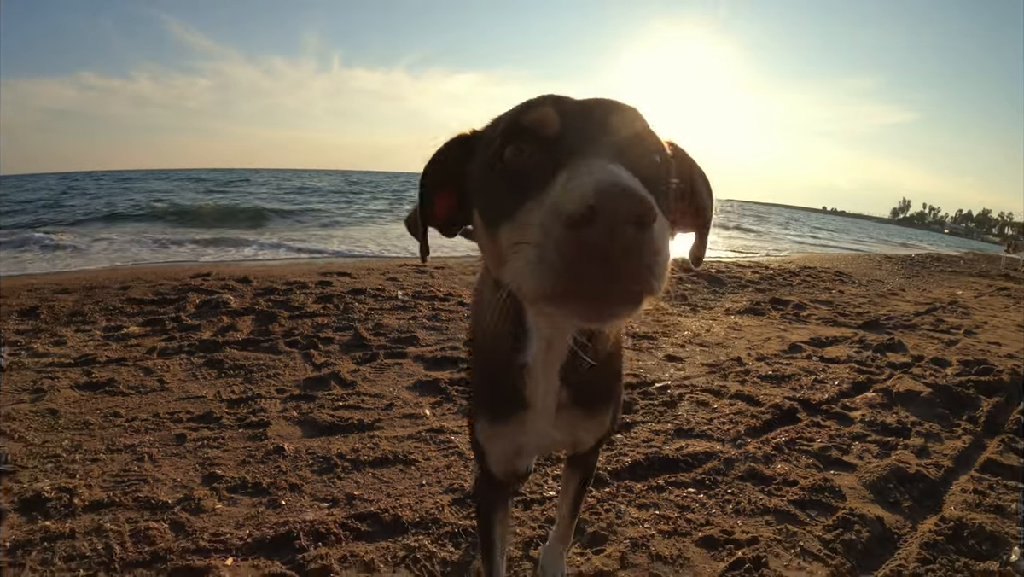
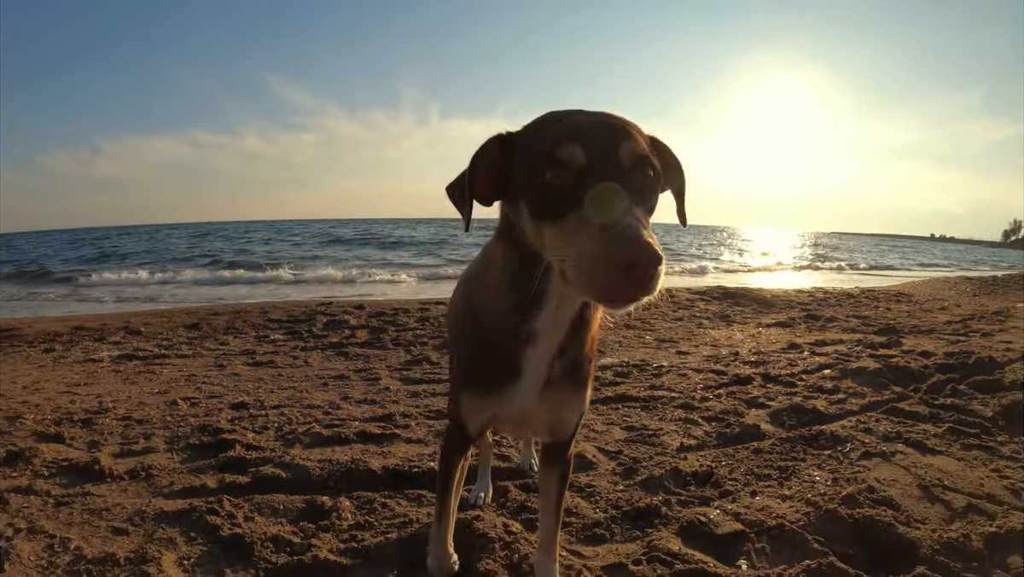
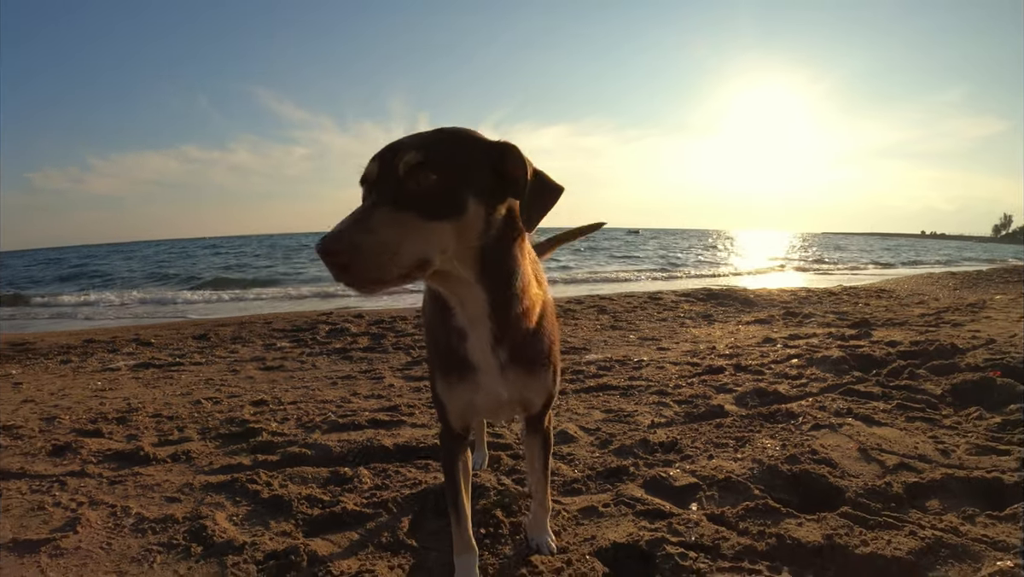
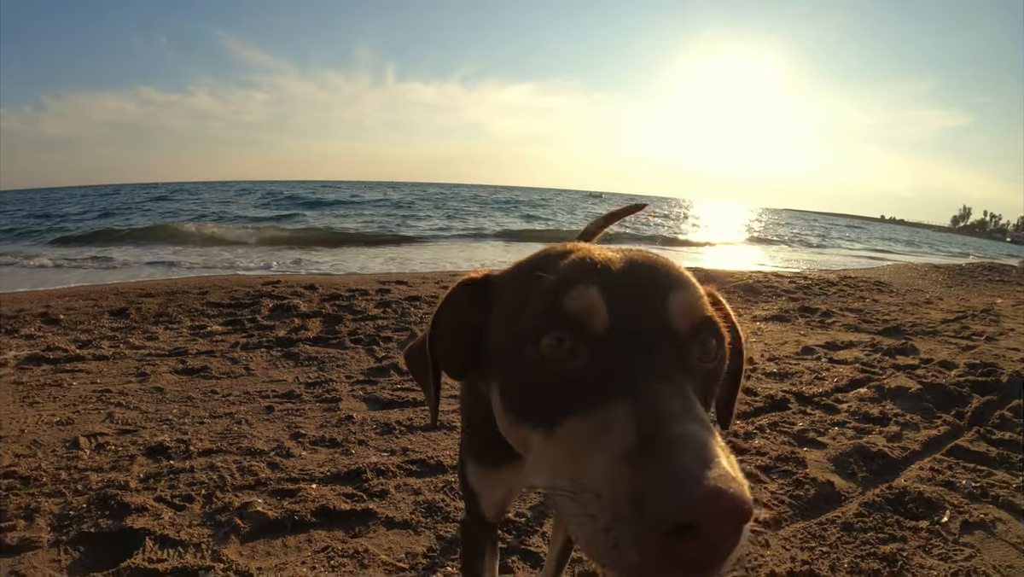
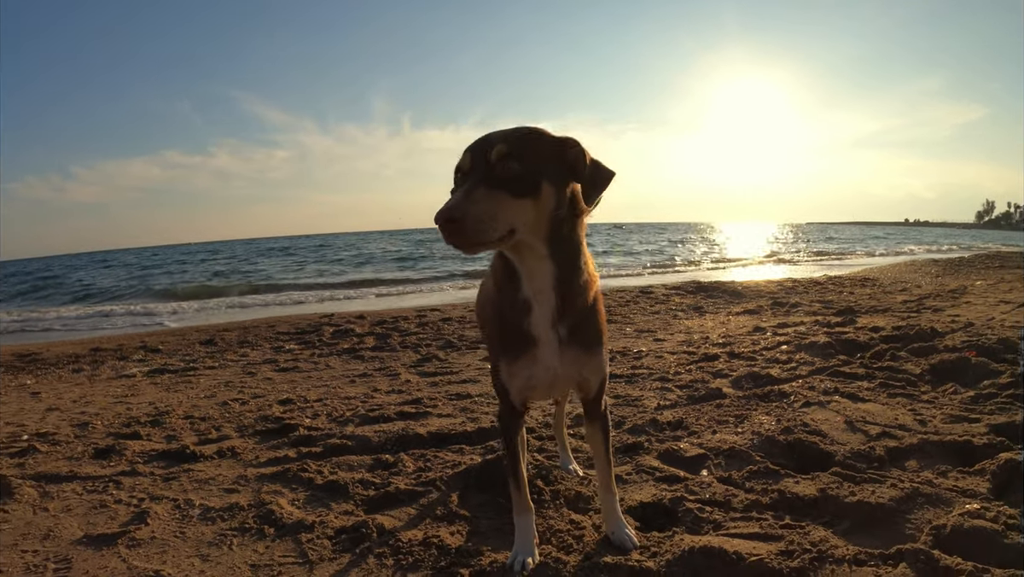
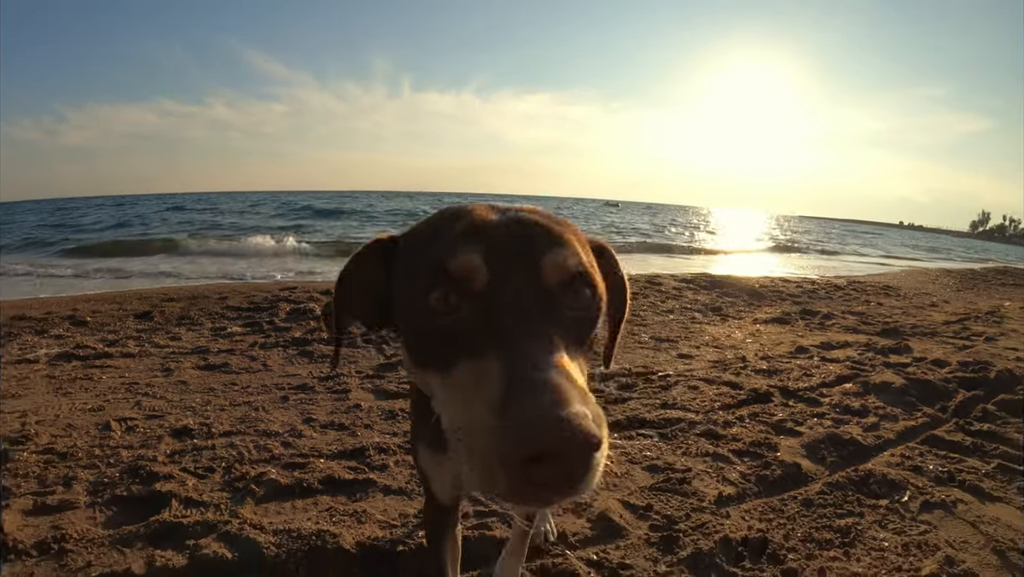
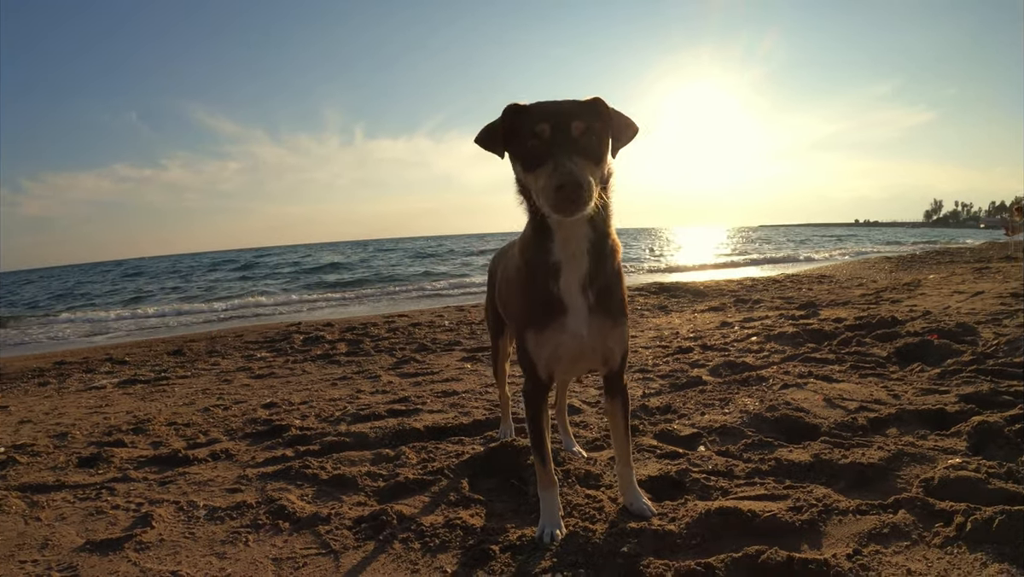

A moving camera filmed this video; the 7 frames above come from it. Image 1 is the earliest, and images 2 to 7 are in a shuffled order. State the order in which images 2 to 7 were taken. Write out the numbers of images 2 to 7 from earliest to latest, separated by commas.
4, 6, 2, 3, 5, 7
